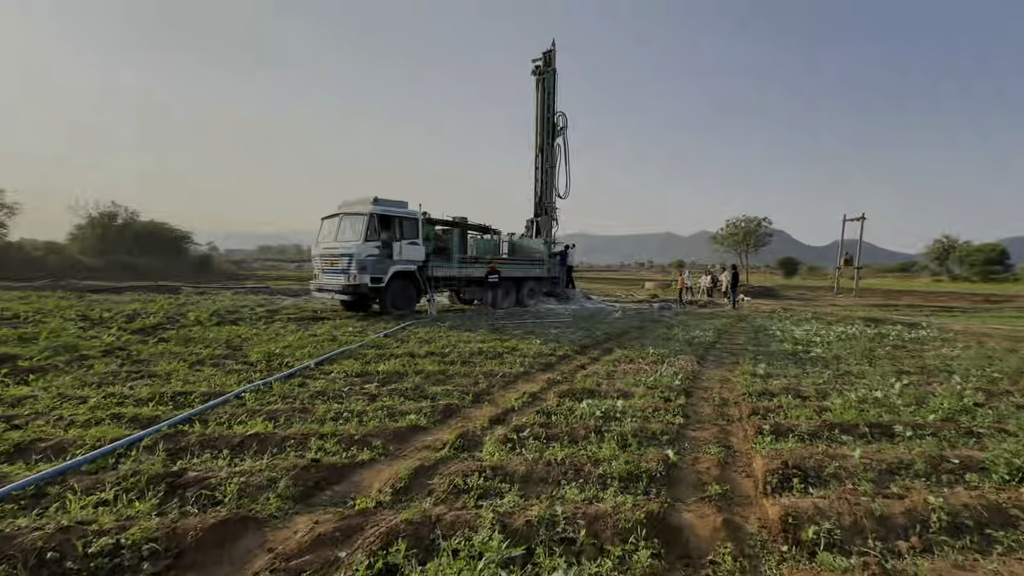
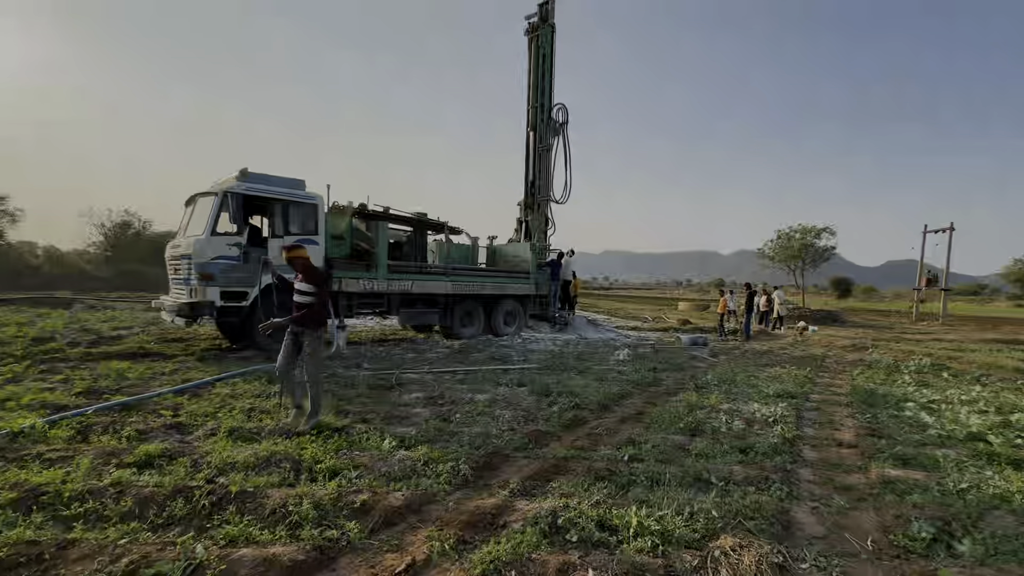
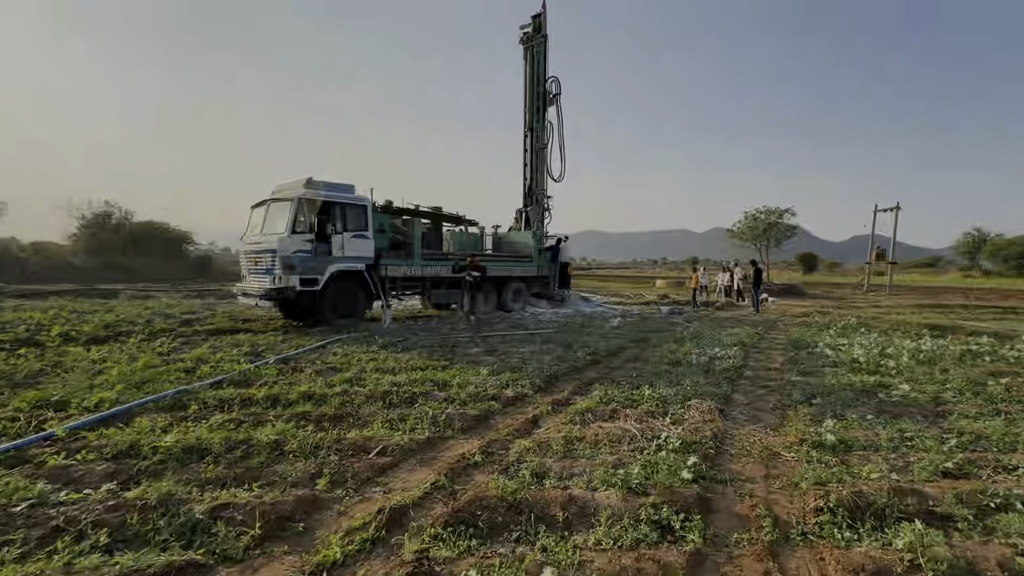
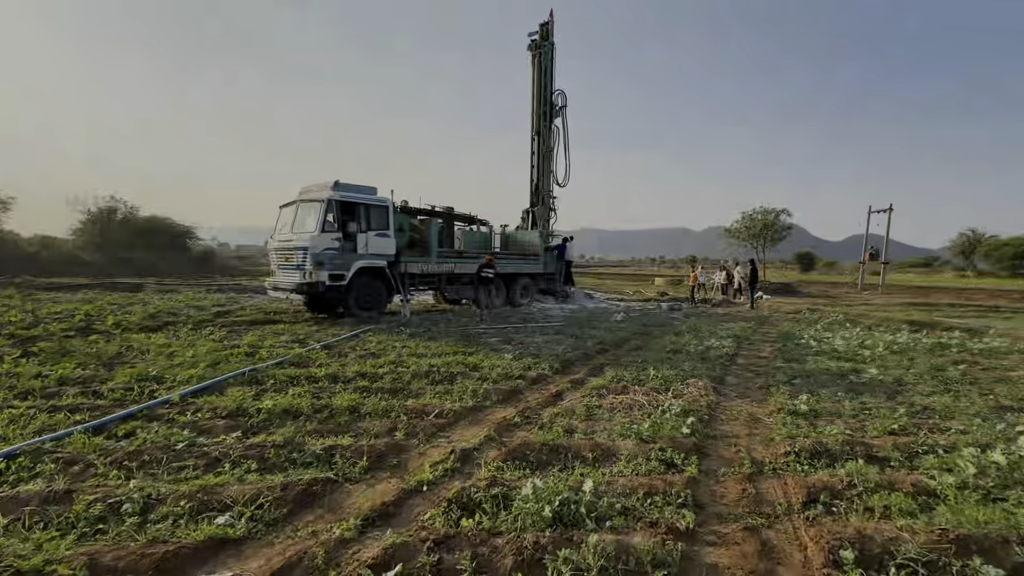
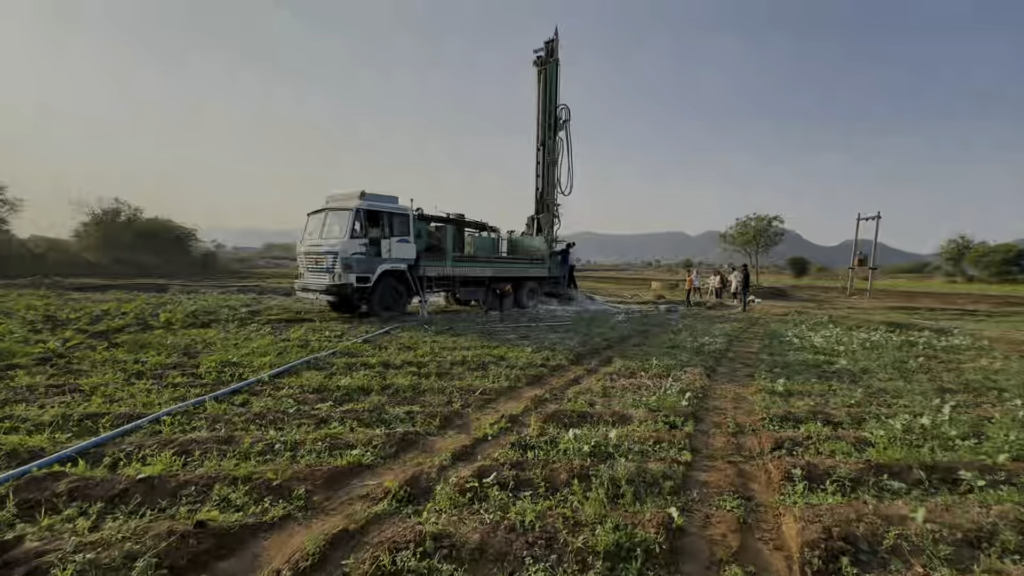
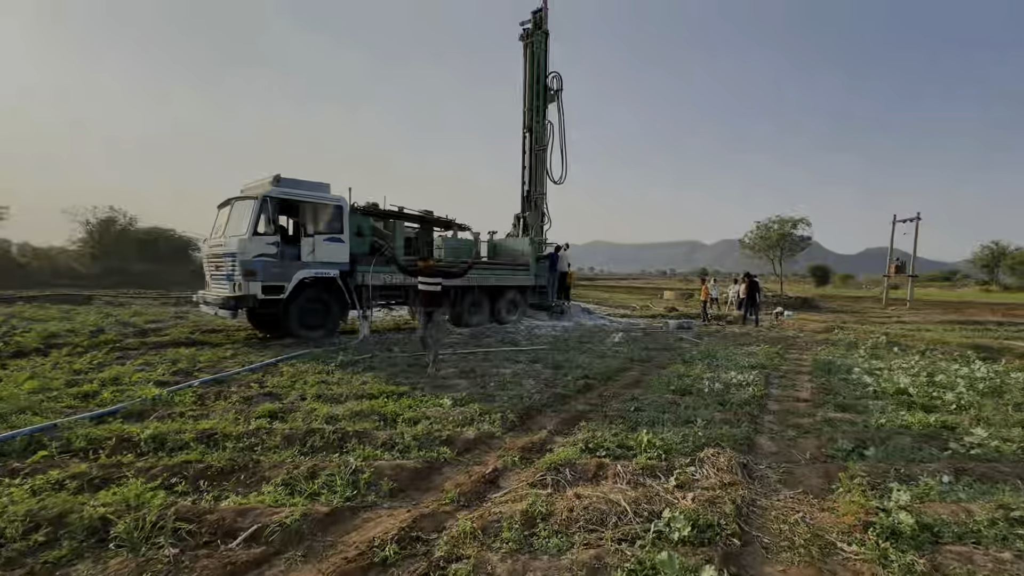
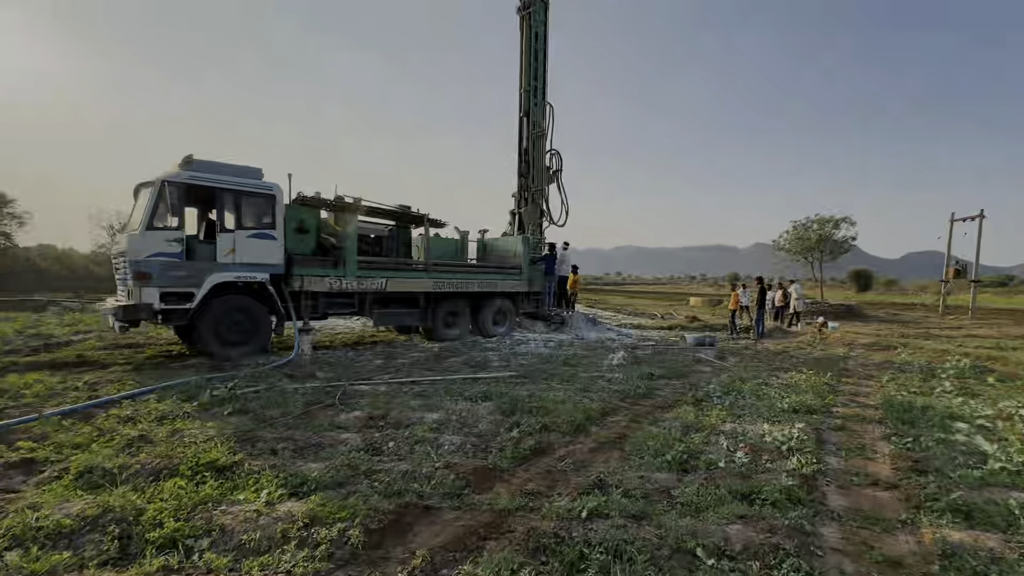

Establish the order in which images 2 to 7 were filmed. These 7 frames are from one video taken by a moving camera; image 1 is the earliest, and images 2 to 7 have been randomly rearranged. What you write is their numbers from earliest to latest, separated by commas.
5, 4, 3, 6, 2, 7
